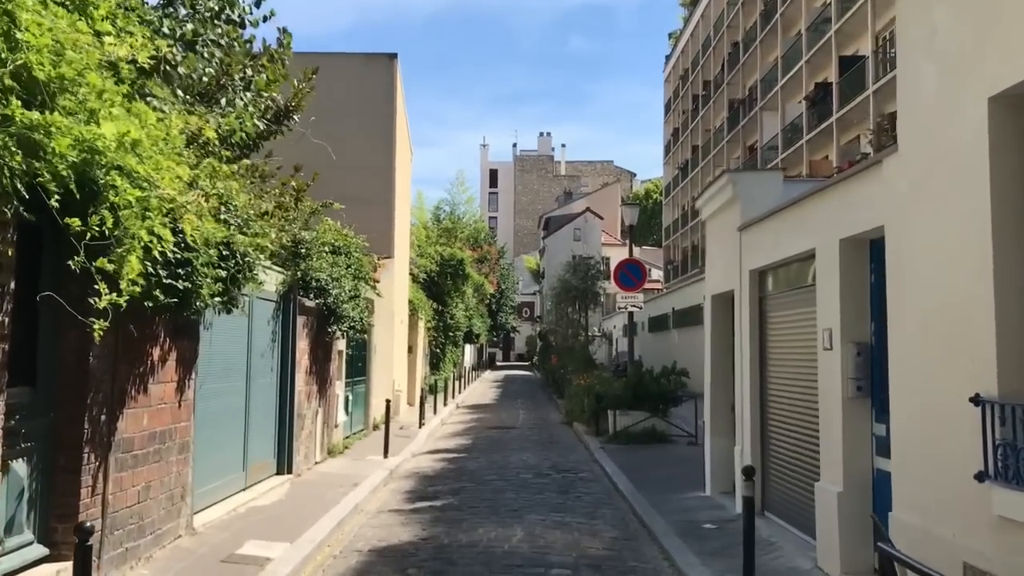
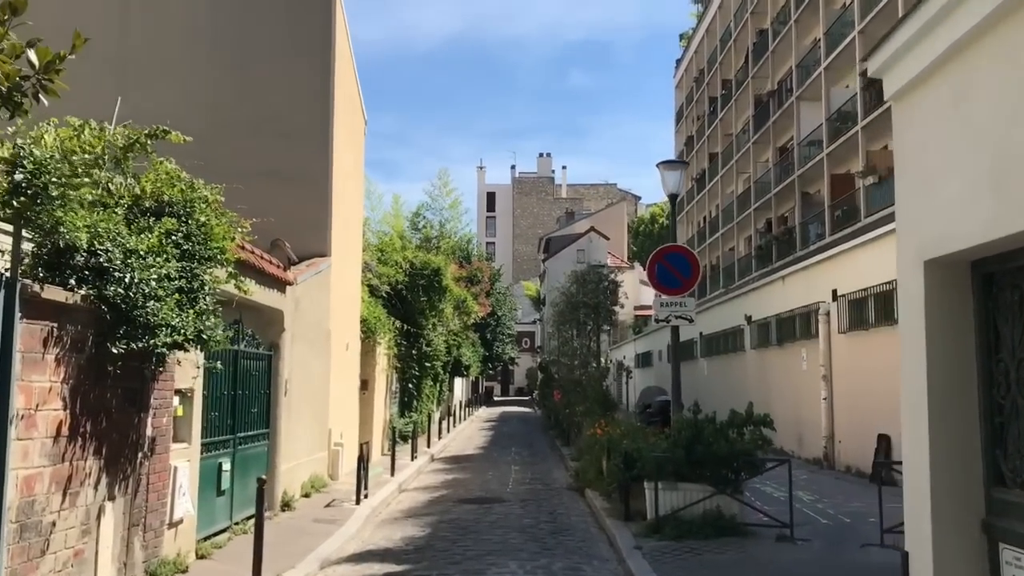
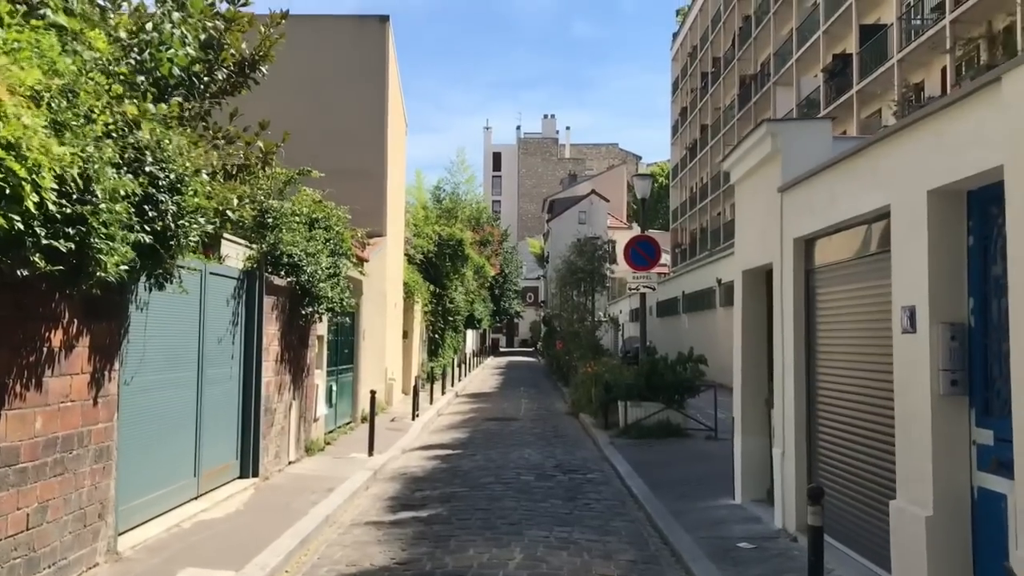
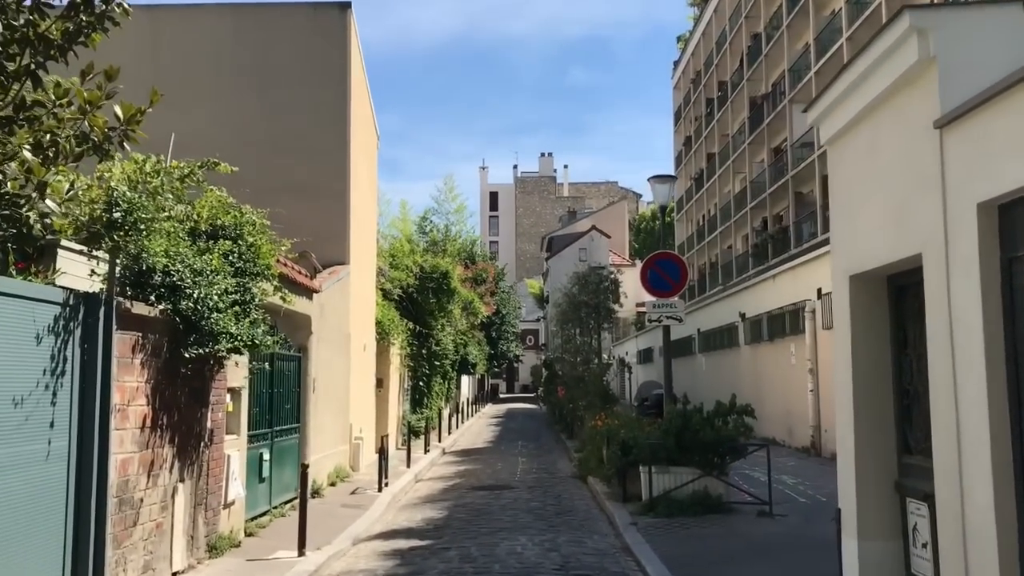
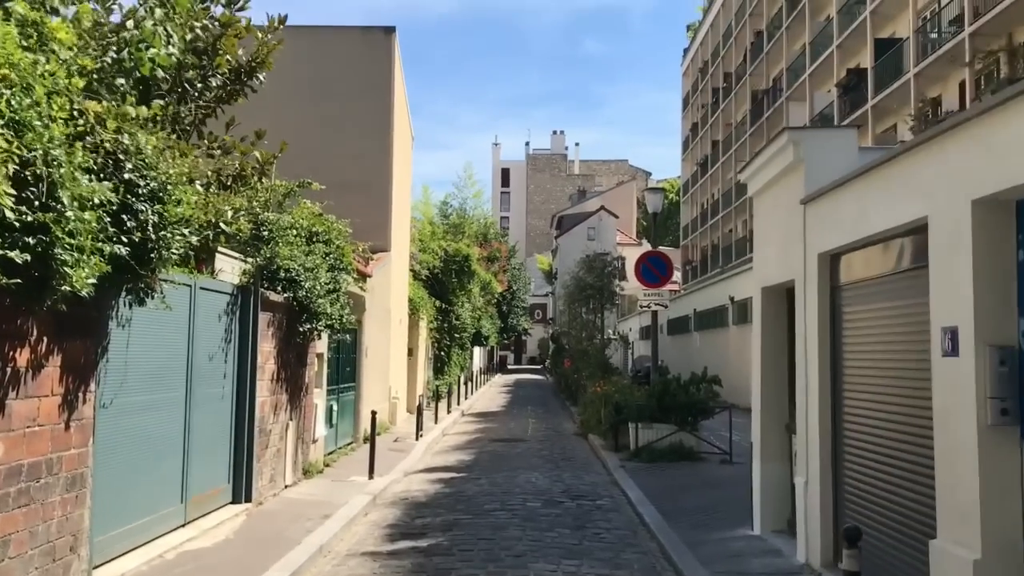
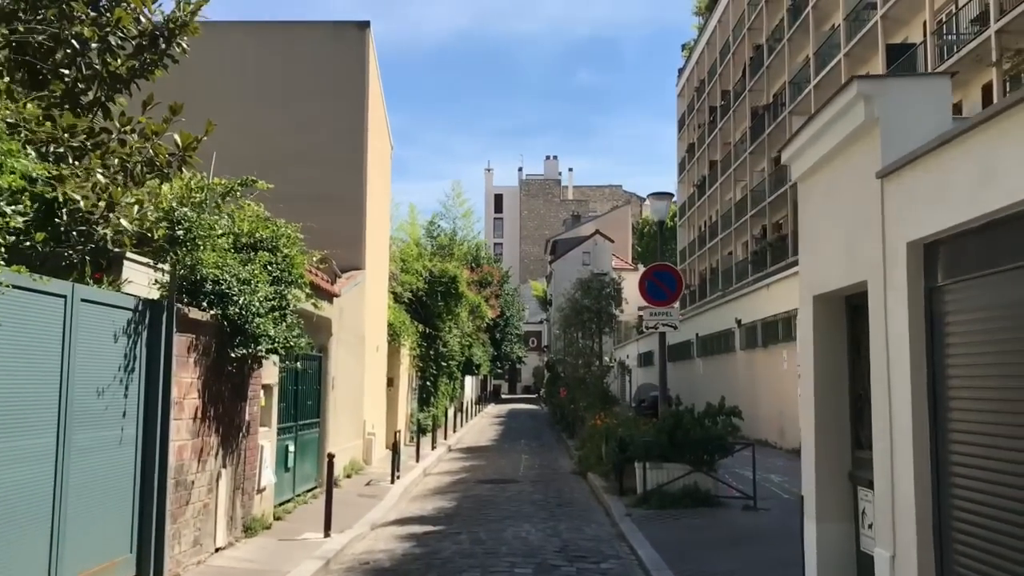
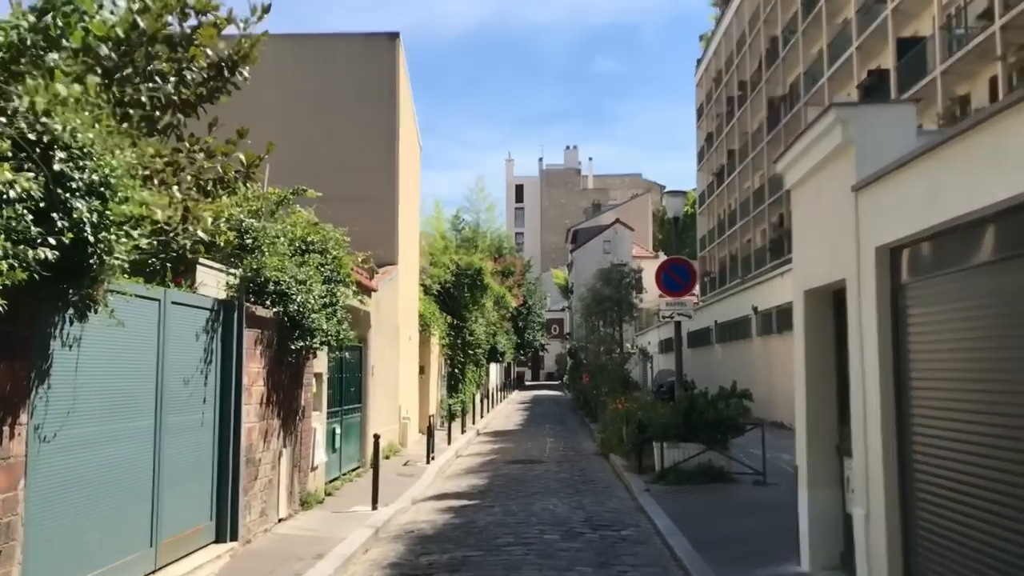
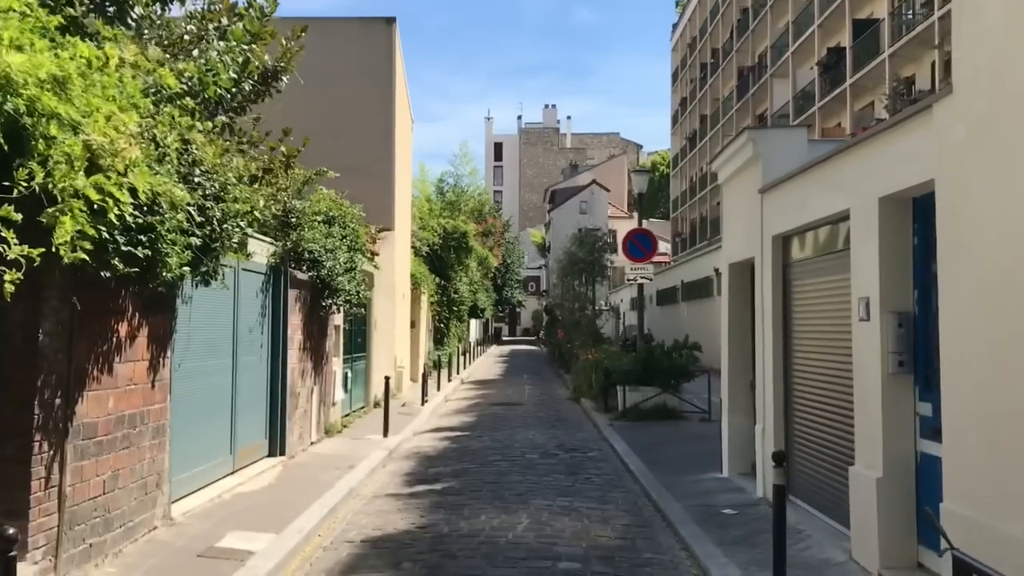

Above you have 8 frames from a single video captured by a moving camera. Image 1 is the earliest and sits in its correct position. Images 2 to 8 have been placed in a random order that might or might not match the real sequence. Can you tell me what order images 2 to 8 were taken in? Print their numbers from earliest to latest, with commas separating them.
8, 3, 5, 7, 6, 4, 2
